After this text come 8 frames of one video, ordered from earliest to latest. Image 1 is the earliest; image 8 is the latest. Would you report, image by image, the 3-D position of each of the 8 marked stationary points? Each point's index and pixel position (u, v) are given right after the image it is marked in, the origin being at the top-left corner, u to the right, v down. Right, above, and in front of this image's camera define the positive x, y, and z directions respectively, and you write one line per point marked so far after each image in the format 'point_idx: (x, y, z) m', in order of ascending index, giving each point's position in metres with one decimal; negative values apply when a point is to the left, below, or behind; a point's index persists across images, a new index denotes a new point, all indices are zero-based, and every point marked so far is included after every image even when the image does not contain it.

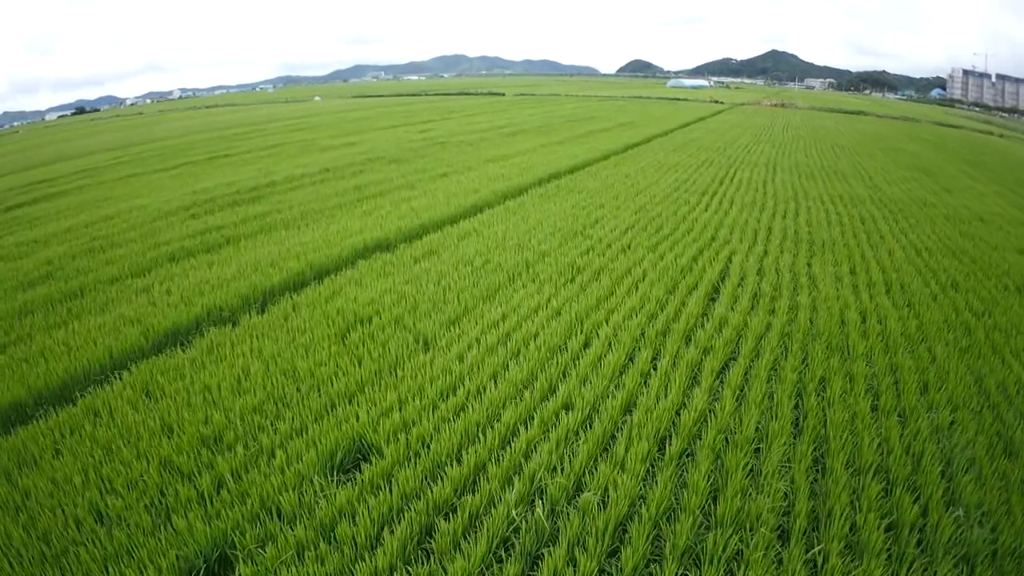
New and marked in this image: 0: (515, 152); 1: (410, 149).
0: (0.0, +3.3, +13.8) m
1: (-2.7, +3.6, +14.2) m
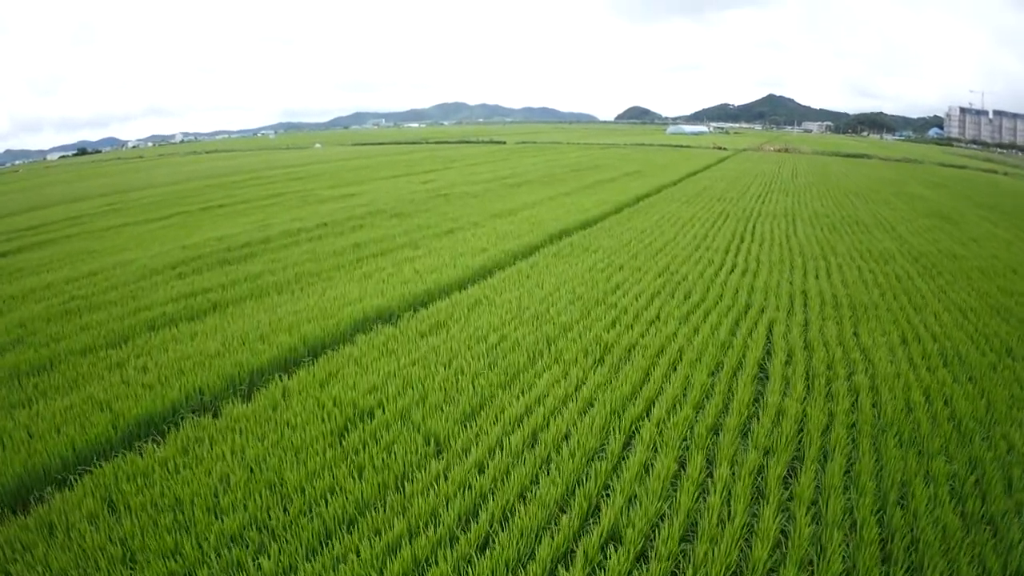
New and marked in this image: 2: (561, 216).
0: (+0.2, +1.8, +13.2) m
1: (-2.6, +2.1, +13.6) m
2: (+1.0, +1.4, +11.9) m
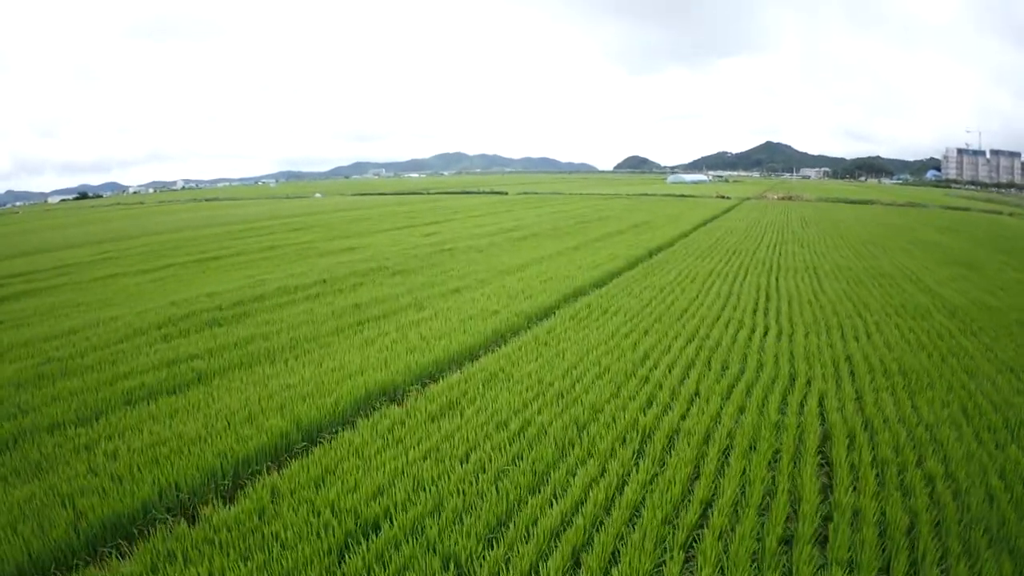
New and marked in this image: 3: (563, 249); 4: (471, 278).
0: (+0.4, +0.5, +12.6) m
1: (-2.4, +0.7, +13.0) m
2: (+1.2, +0.1, +11.3) m
3: (+1.3, +0.8, +14.6) m
4: (-0.9, +0.2, +11.0) m
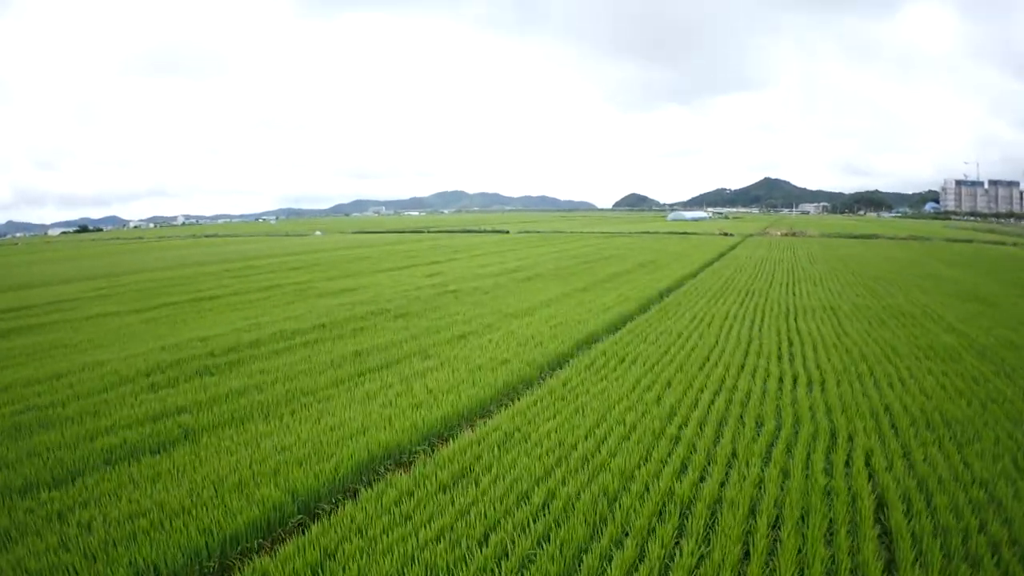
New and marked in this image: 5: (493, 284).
0: (+0.5, -0.5, +12.1) m
1: (-2.2, -0.3, +12.5) m
2: (+1.4, -0.8, +10.8) m
3: (+1.4, -0.3, +14.1) m
4: (-0.7, -0.7, +10.5) m
5: (-0.6, 0.0, +15.3) m
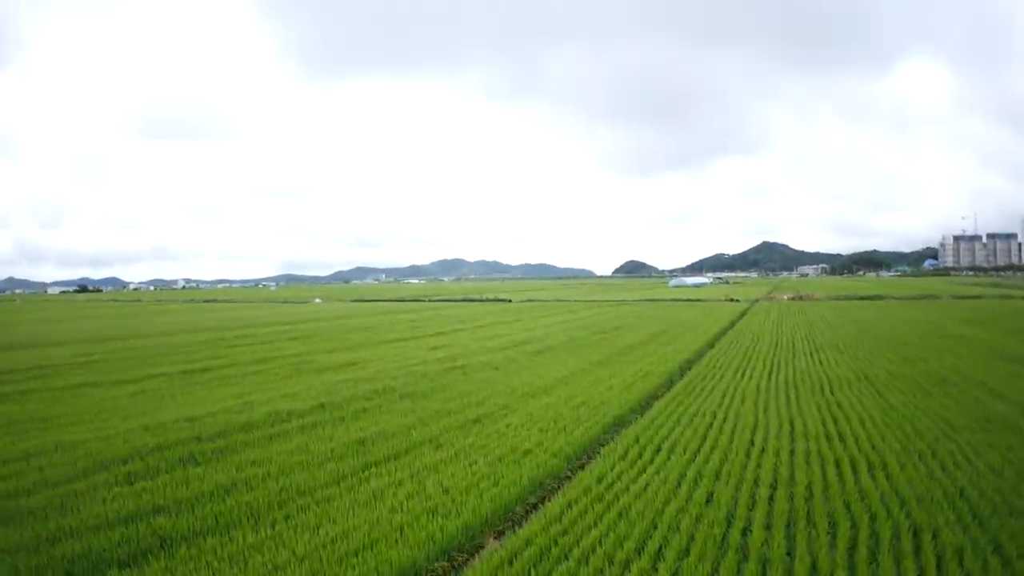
0: (+0.9, -2.0, +11.3) m
1: (-1.9, -1.9, +11.7) m
2: (+1.7, -2.1, +9.9) m
3: (+1.8, -2.0, +13.3) m
4: (-0.4, -2.0, +9.6) m
5: (-0.2, -1.9, +14.5) m
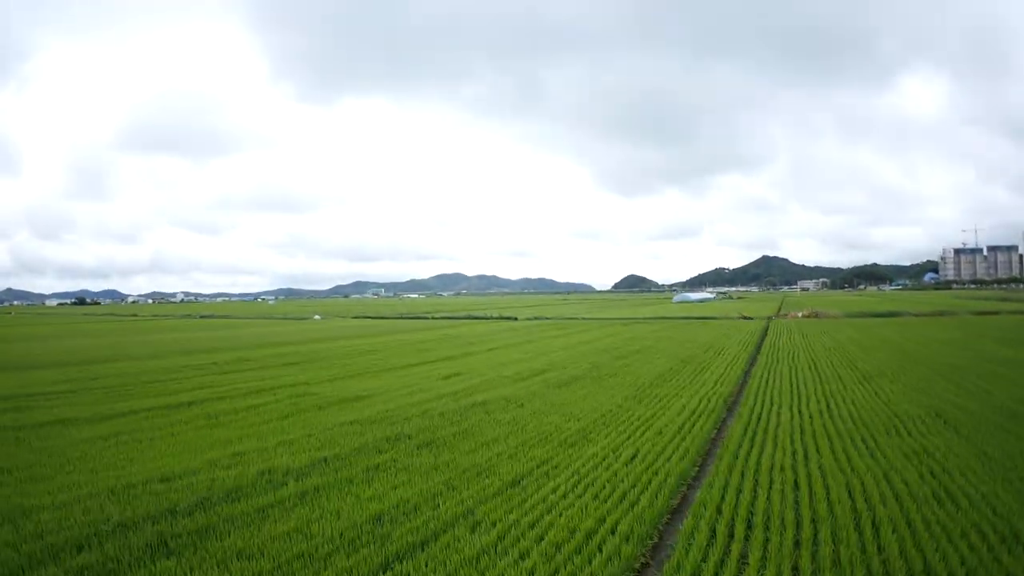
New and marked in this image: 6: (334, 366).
0: (+1.5, -2.5, +9.8) m
1: (-1.3, -2.5, +10.2) m
2: (+2.3, -2.5, +8.4) m
3: (+2.4, -2.6, +11.8) m
4: (+0.2, -2.5, +8.1) m
5: (+0.4, -2.4, +12.9) m
6: (-6.5, -2.8, +19.9) m
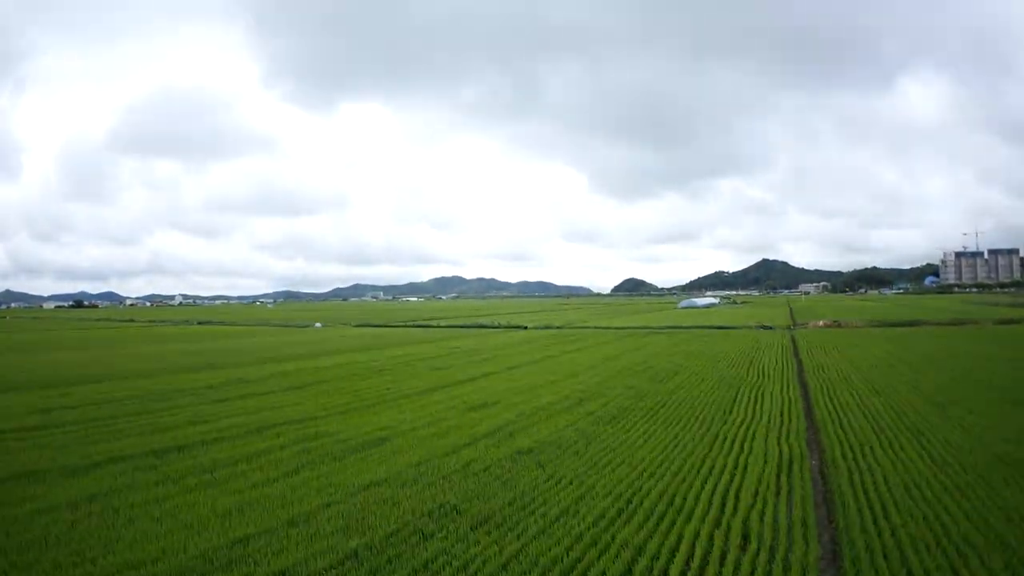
0: (+2.4, -3.0, +8.0) m
1: (-0.3, -2.9, +8.4) m
2: (+3.3, -3.0, +6.6) m
3: (+3.4, -3.0, +10.0) m
4: (+1.2, -3.0, +6.3) m
5: (+1.3, -2.9, +11.2) m
6: (-5.6, -3.3, +18.1) m
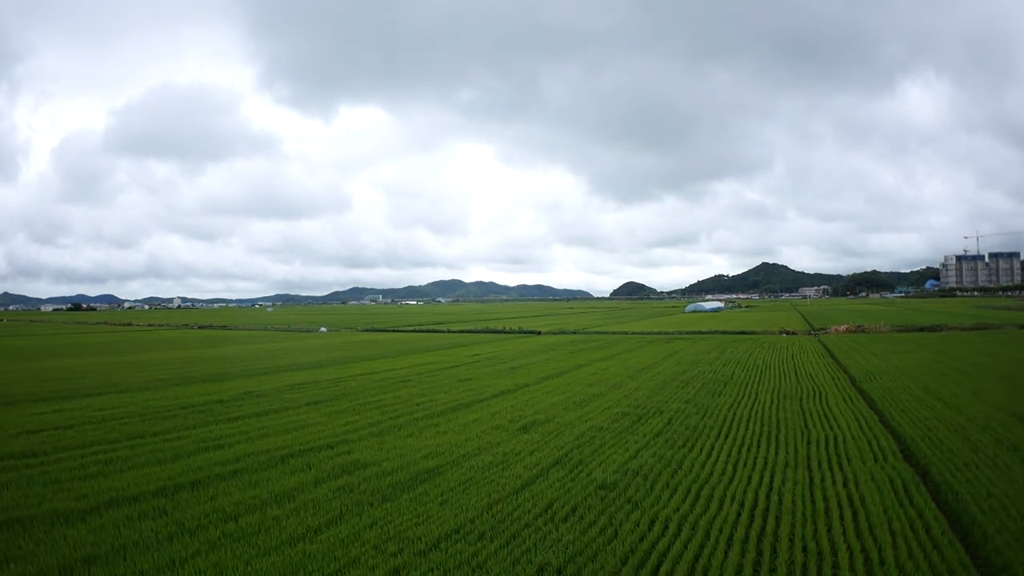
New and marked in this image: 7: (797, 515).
0: (+3.7, -3.1, +6.6) m
1: (+1.0, -3.1, +7.0) m
2: (+4.6, -3.1, +5.3) m
3: (+4.7, -3.2, +8.7) m
4: (+2.5, -3.1, +5.0) m
5: (+2.6, -3.1, +9.8) m
6: (-4.3, -3.5, +16.7) m
7: (+4.2, -3.2, +7.7) m
